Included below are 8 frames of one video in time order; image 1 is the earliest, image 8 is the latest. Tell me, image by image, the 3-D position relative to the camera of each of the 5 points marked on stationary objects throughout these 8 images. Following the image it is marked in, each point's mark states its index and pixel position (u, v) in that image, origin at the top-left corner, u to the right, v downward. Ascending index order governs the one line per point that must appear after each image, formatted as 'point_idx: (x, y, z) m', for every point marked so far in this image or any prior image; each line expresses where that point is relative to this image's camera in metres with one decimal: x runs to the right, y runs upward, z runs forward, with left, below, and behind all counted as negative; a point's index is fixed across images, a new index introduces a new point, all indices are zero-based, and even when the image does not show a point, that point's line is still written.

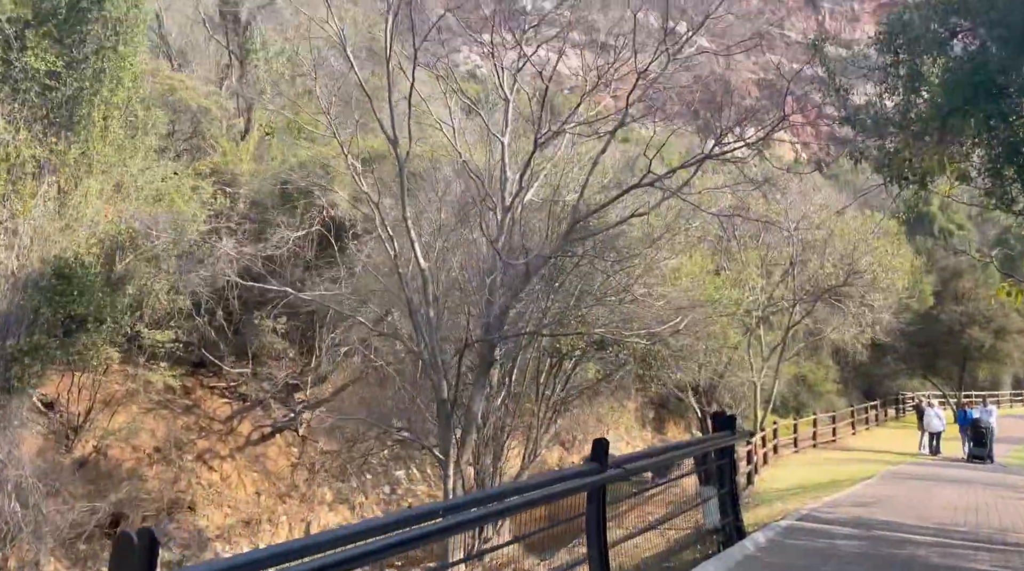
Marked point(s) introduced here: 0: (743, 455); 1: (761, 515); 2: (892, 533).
0: (+3.9, -2.9, +17.7) m
1: (+3.2, -3.1, +13.8) m
2: (+3.8, -2.6, +10.7) m
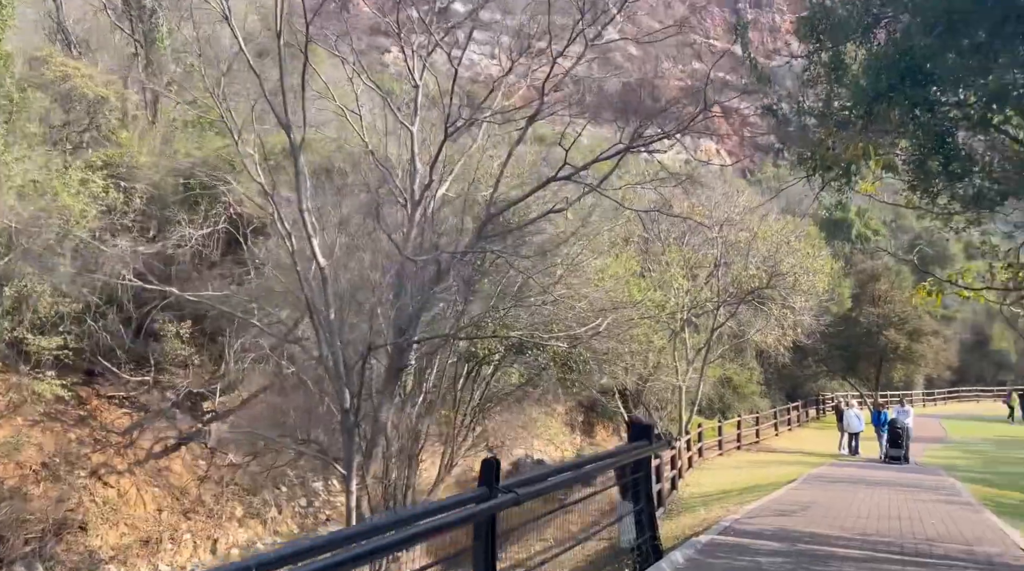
0: (+2.6, -2.9, +17.2) m
1: (+2.2, -3.1, +13.3) m
2: (+3.0, -2.6, +10.3) m
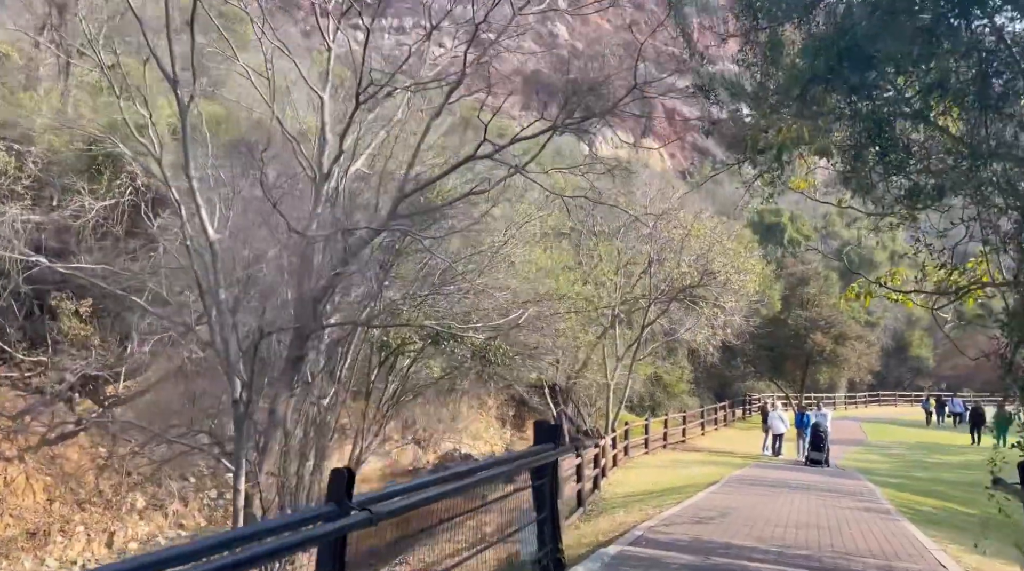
0: (+1.2, -2.8, +16.7) m
1: (+1.1, -3.0, +12.8) m
2: (+2.1, -2.5, +9.8) m
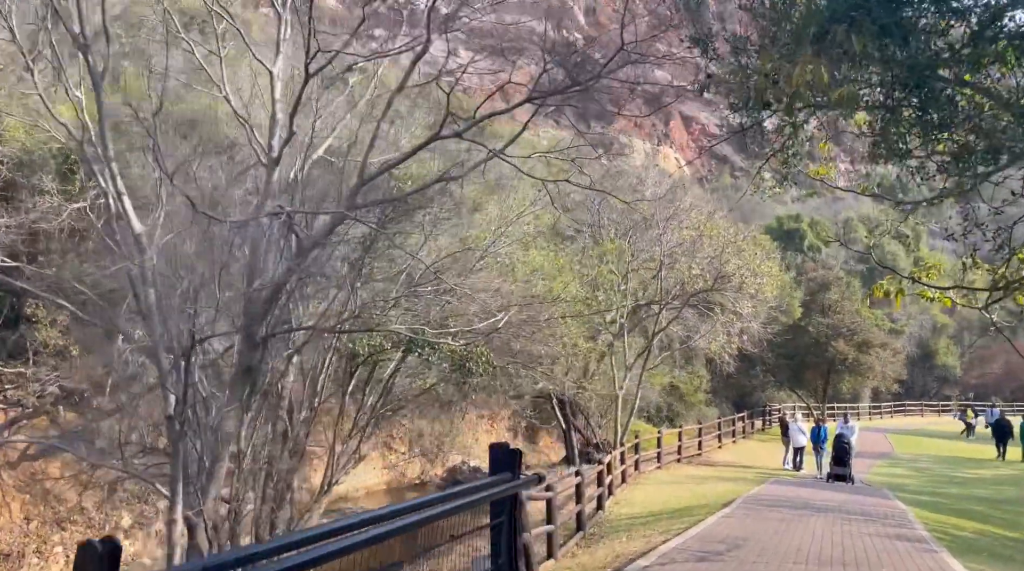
0: (+1.2, -2.8, +15.5) m
1: (+1.0, -3.0, +11.6) m
2: (+1.9, -2.5, +8.6) m
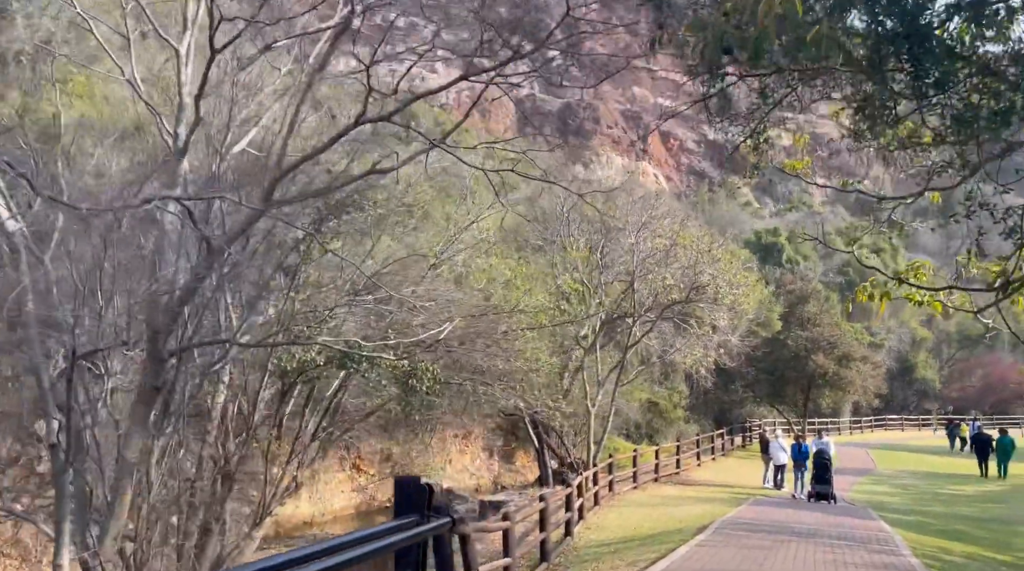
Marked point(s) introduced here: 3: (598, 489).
0: (+0.7, -3.0, +14.5) m
1: (+0.5, -3.1, +10.6) m
2: (+1.5, -2.6, +7.6) m
3: (+1.6, -3.7, +18.9) m
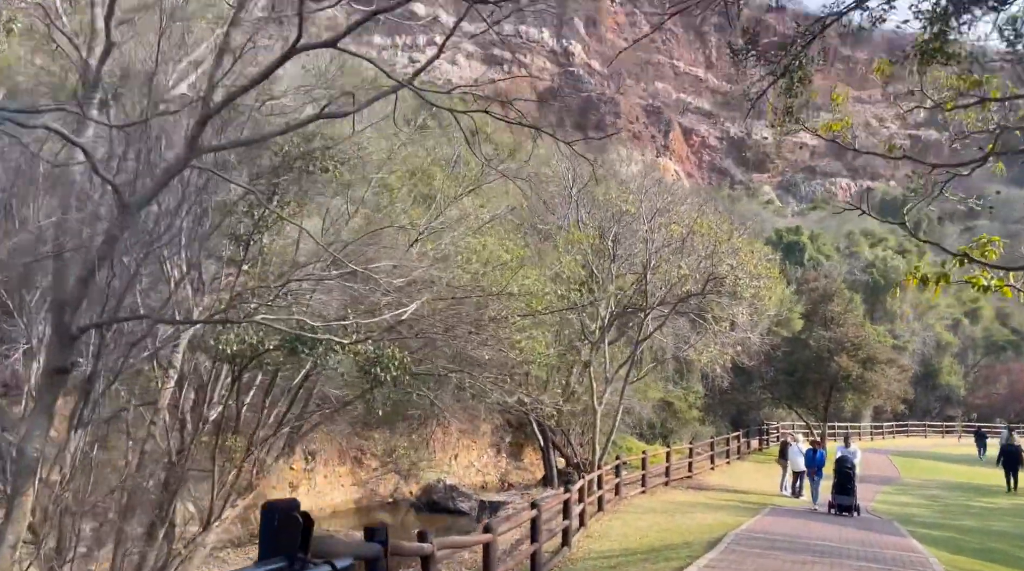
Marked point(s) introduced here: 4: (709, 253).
0: (+0.6, -2.8, +13.2) m
1: (+0.4, -2.9, +9.3) m
2: (+1.3, -2.4, +6.3) m
3: (+1.5, -3.5, +17.6) m
4: (+3.8, +0.6, +19.7) m
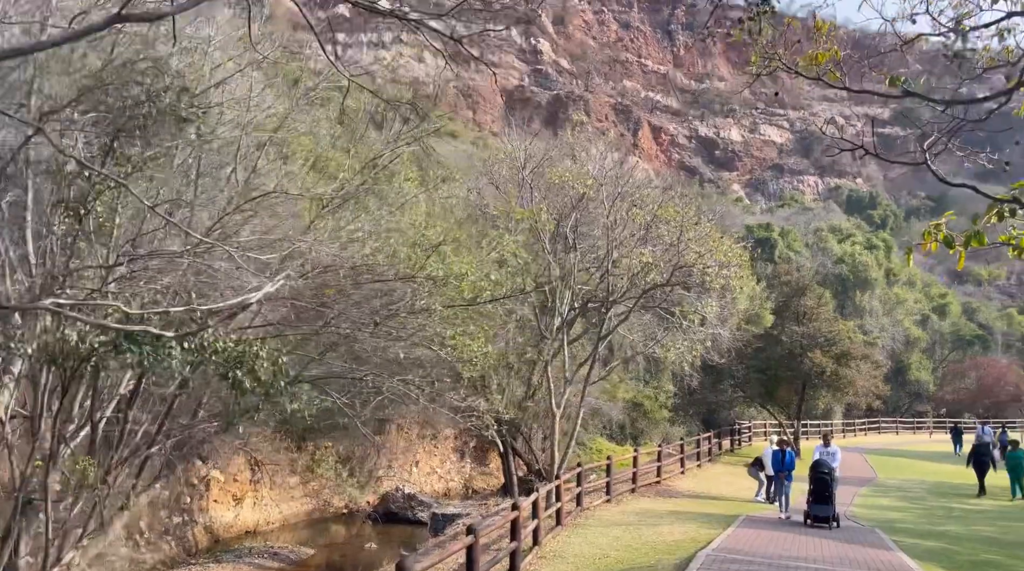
0: (-0.1, -2.7, +11.6) m
1: (-0.2, -2.8, +7.7) m
2: (+0.9, -2.3, +4.7) m
3: (+0.8, -3.4, +16.0) m
4: (+2.9, +0.7, +18.2) m
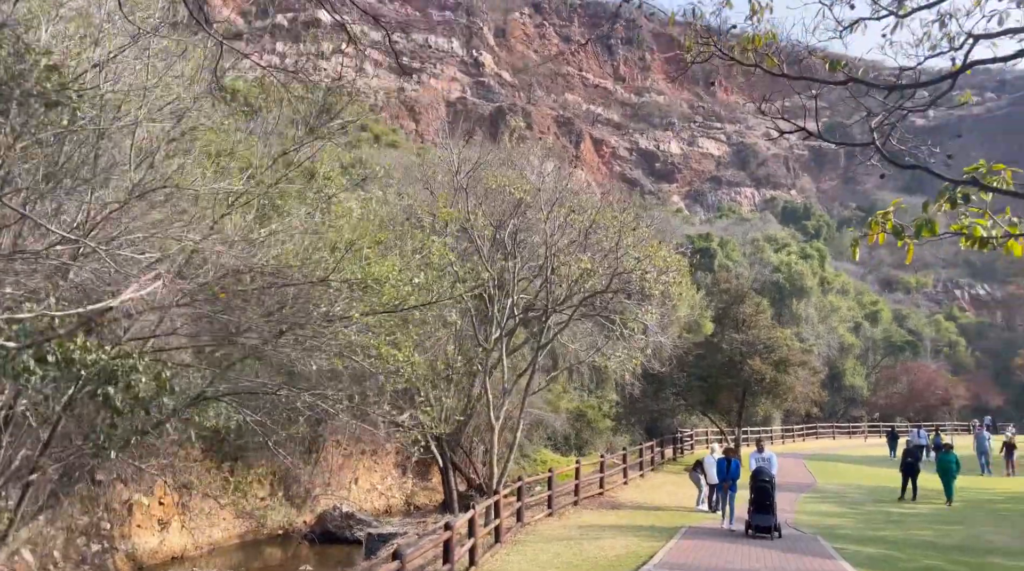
0: (-0.8, -2.8, +11.3) m
1: (-0.6, -2.9, +7.4) m
2: (+0.5, -2.3, +4.5) m
3: (-0.1, -3.6, +15.7) m
4: (+1.8, +0.6, +18.1) m
